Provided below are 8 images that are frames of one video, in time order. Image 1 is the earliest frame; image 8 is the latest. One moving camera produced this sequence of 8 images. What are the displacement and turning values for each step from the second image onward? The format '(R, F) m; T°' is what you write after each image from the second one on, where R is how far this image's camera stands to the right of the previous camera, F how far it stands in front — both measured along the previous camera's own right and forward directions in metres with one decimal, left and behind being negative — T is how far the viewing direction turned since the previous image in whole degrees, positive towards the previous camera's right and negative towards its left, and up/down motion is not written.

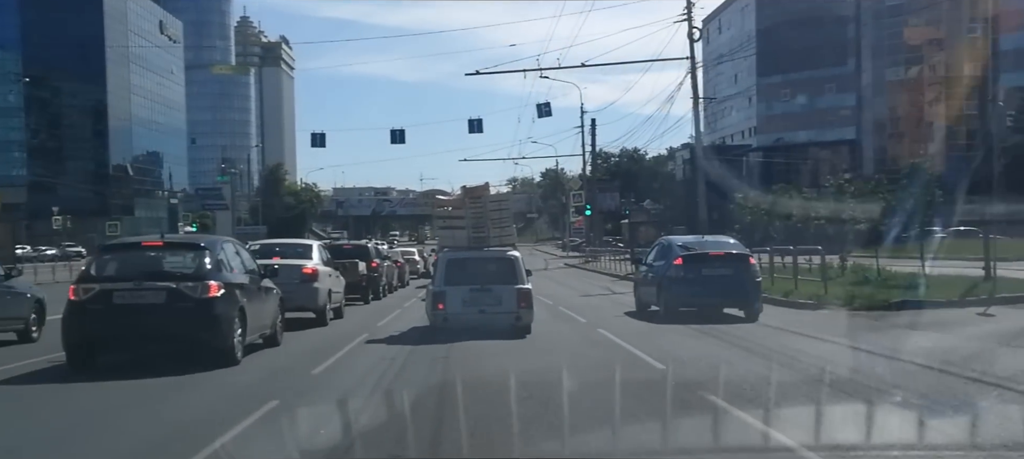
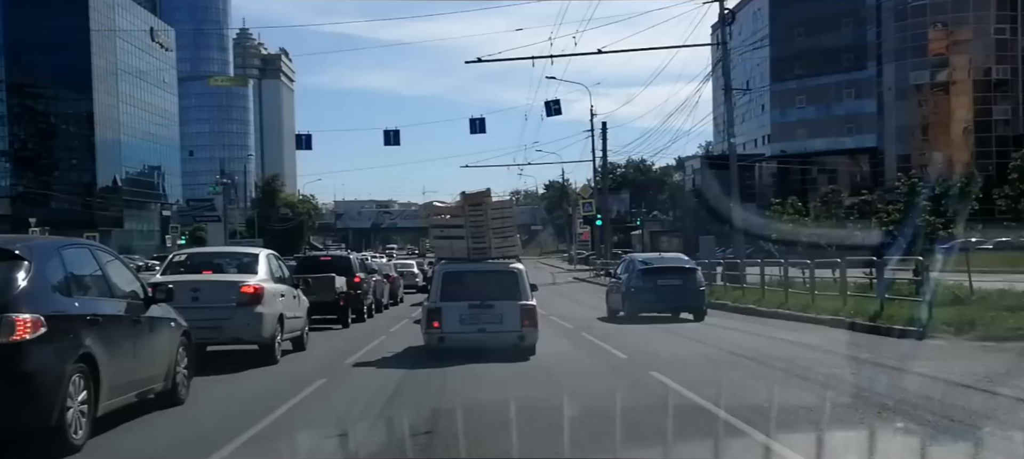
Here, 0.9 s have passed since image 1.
(-0.1, +2.5) m; 0°
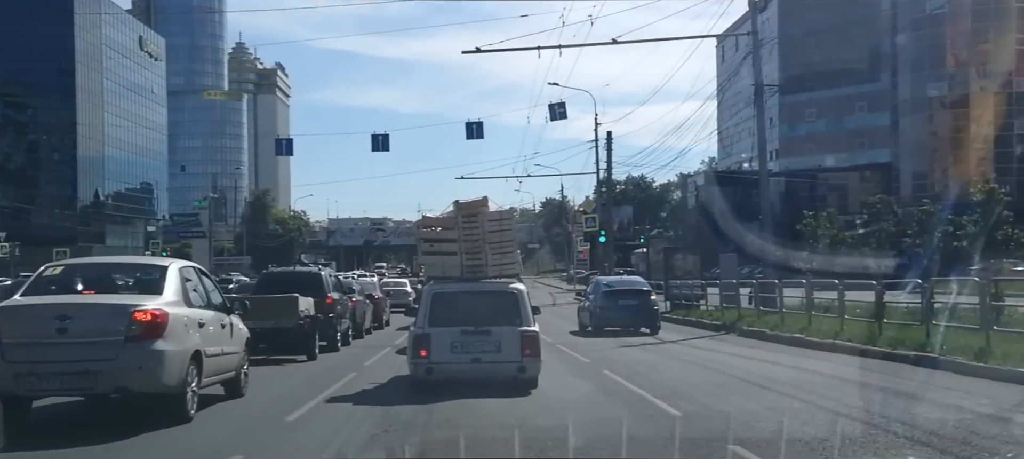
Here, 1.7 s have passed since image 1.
(-0.1, +2.2) m; 0°
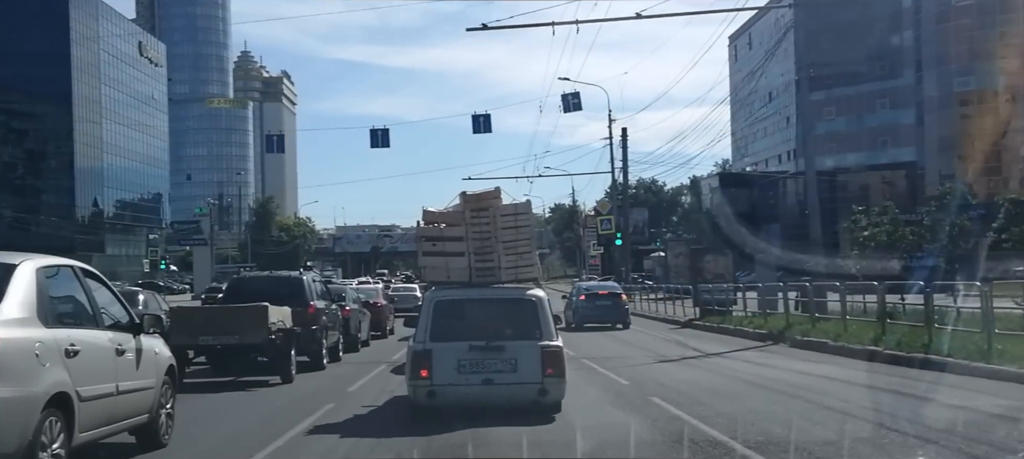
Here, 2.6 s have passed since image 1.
(-0.1, +2.0) m; -1°
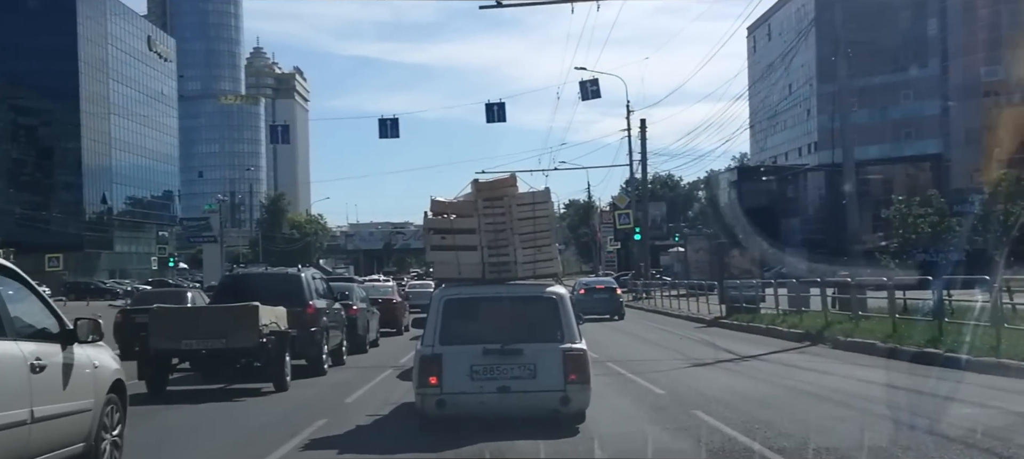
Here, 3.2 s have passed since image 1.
(-0.1, +1.0) m; -1°
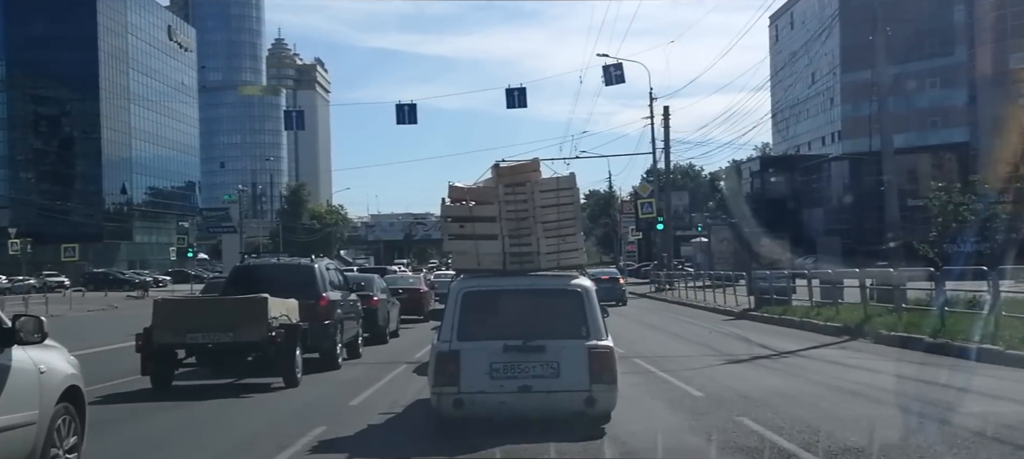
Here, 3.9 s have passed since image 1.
(0.0, +0.6) m; -1°
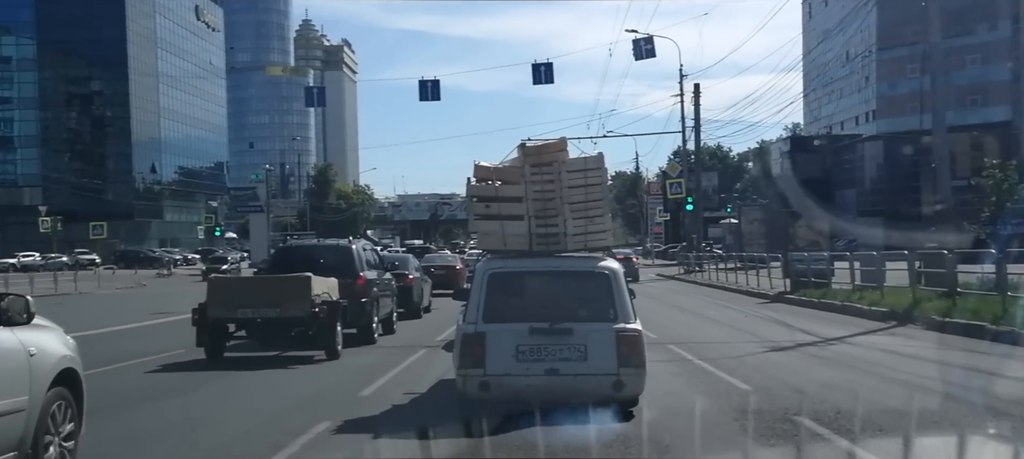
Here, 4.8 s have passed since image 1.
(0.0, +0.3) m; -2°
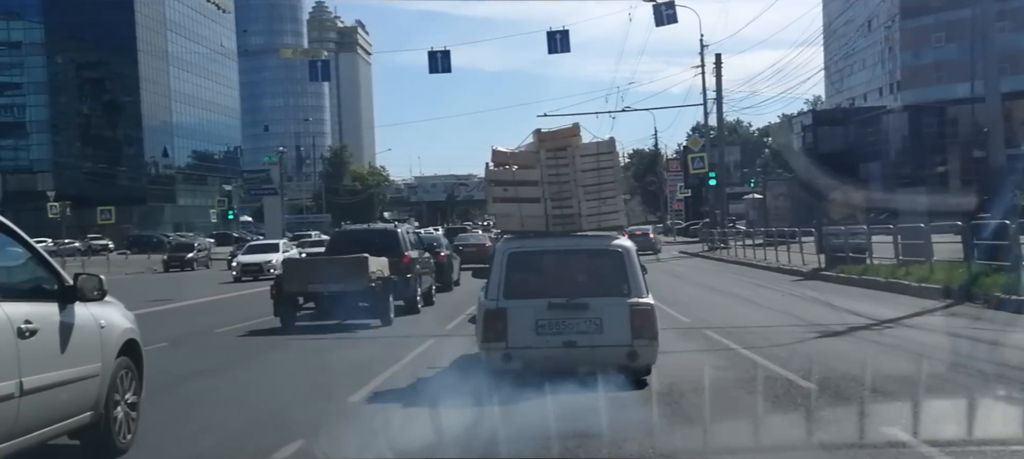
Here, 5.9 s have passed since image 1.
(0.0, -0.5) m; -1°
